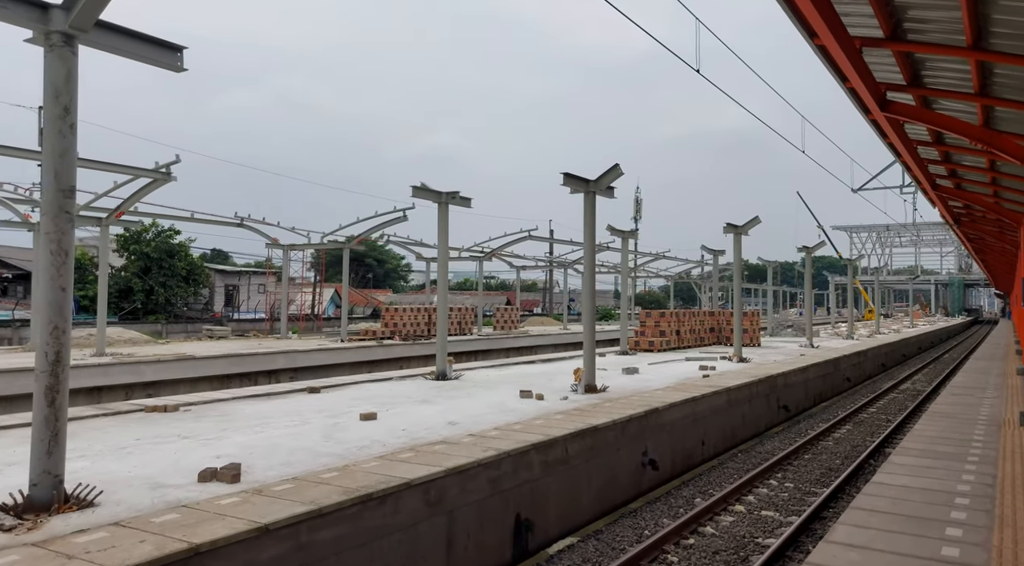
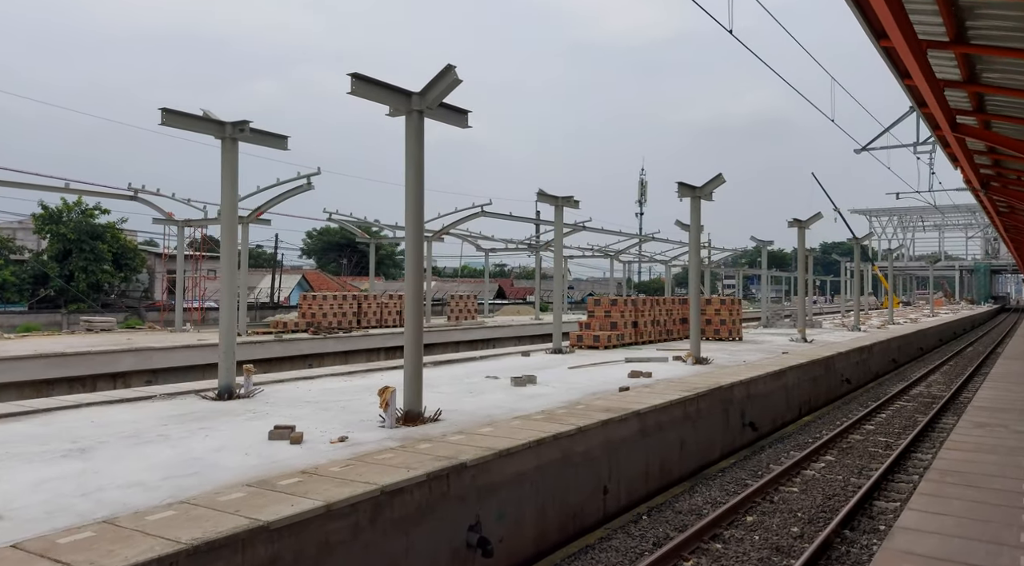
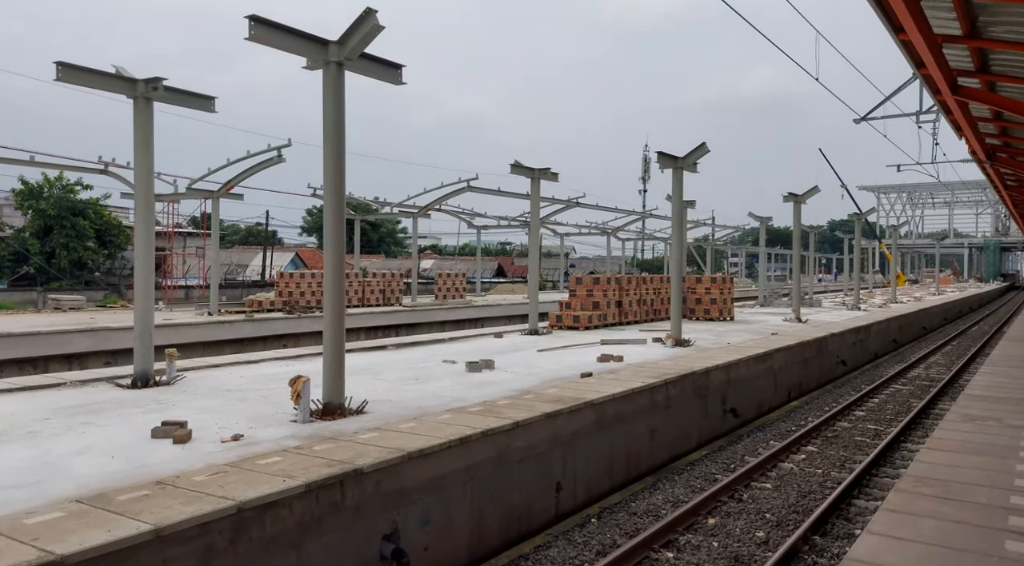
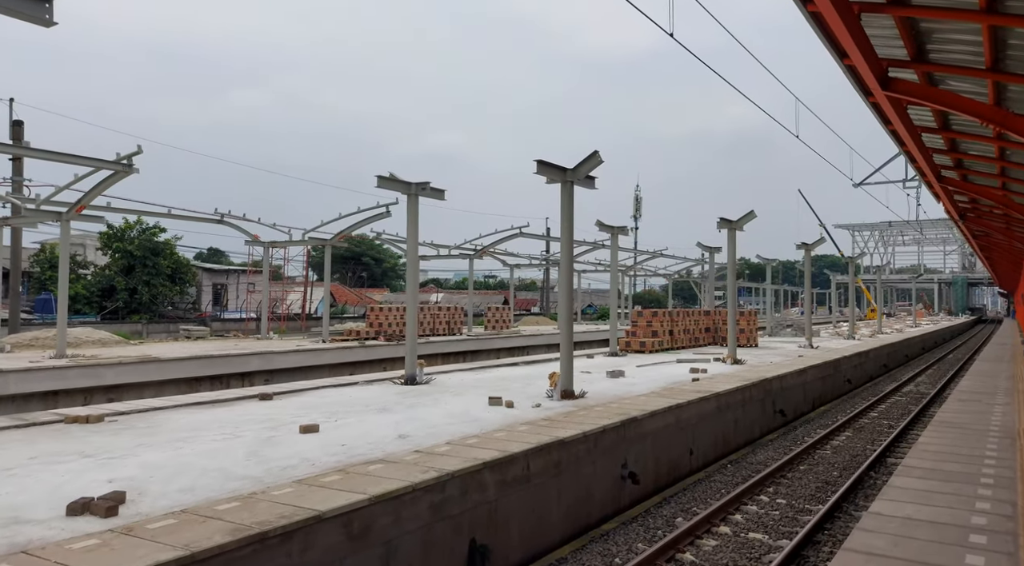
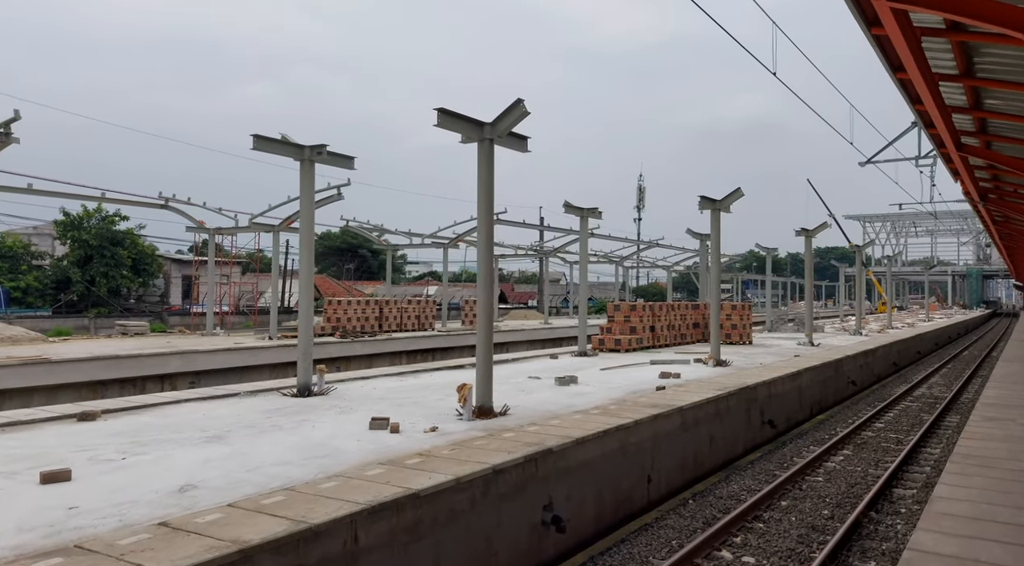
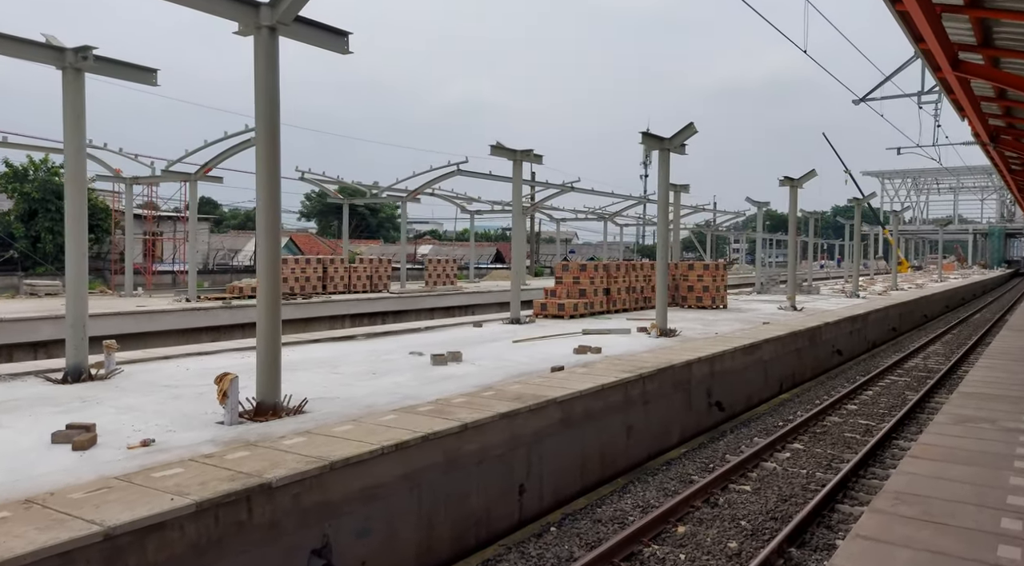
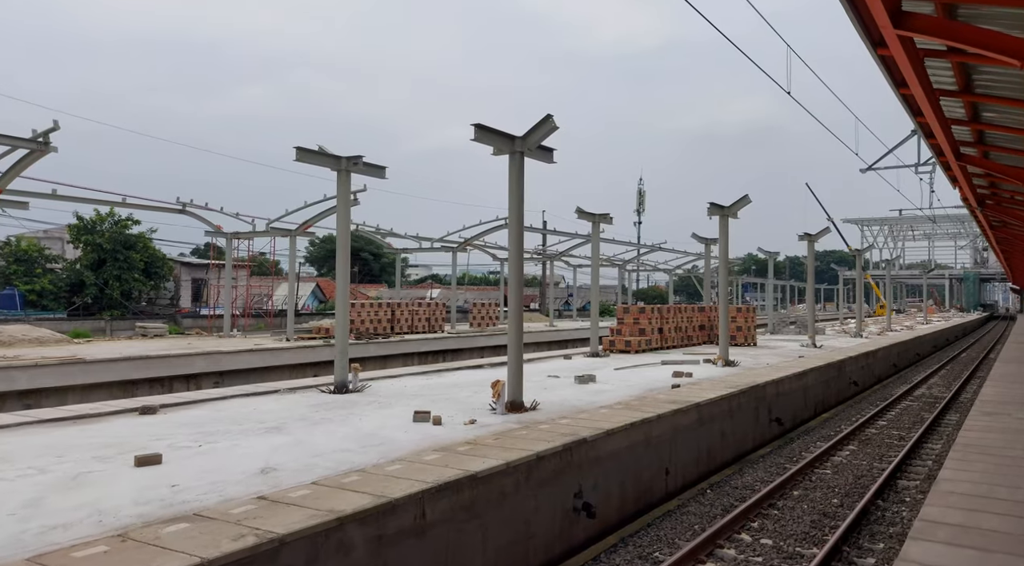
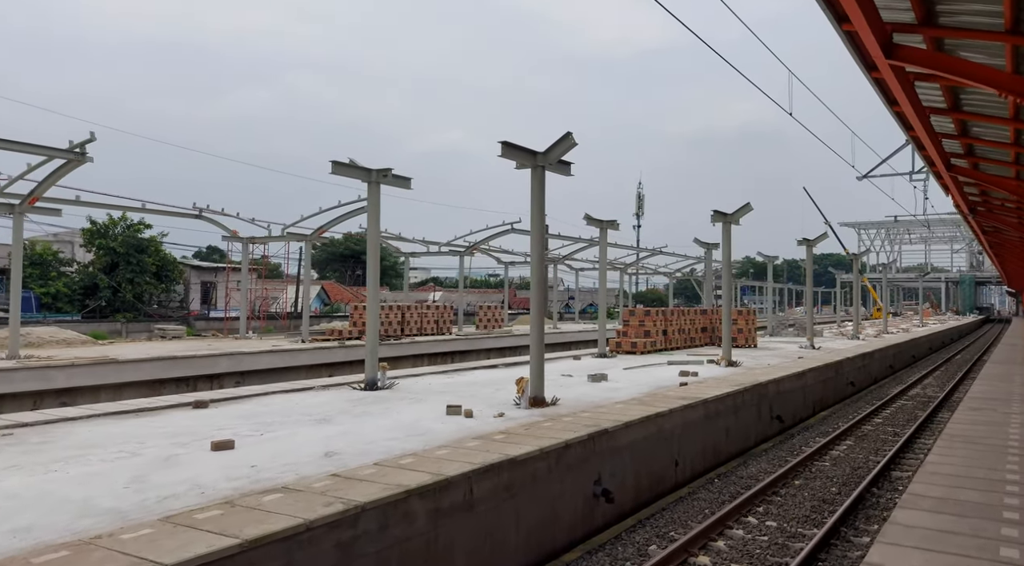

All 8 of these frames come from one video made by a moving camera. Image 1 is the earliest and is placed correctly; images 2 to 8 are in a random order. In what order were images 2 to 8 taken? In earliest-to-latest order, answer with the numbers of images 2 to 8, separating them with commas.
4, 8, 7, 5, 2, 3, 6
